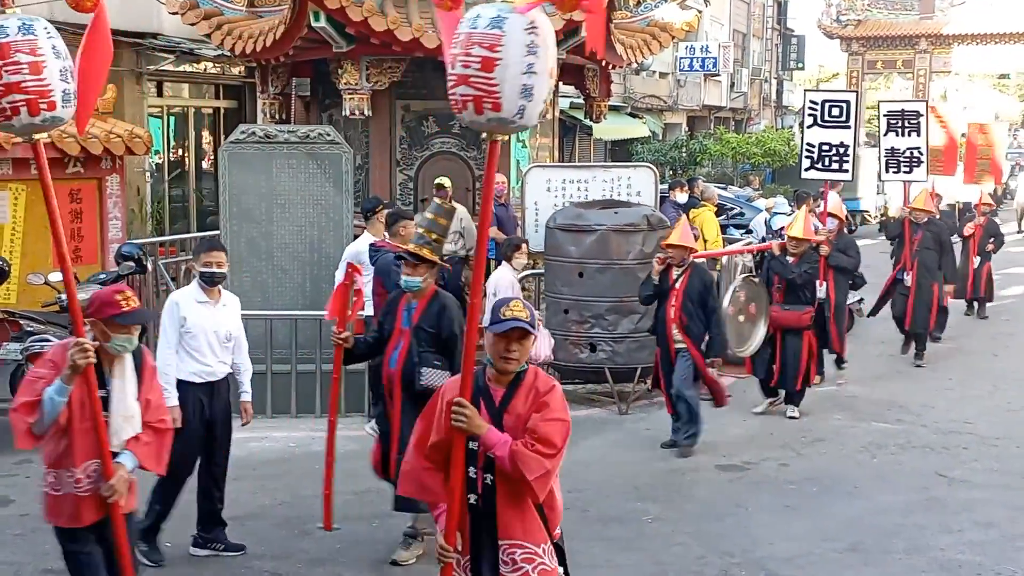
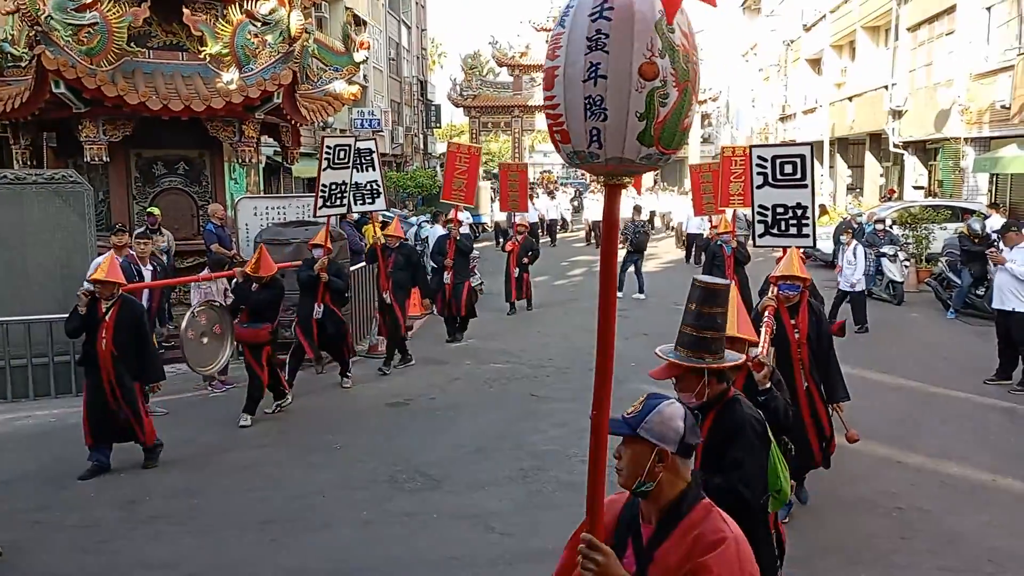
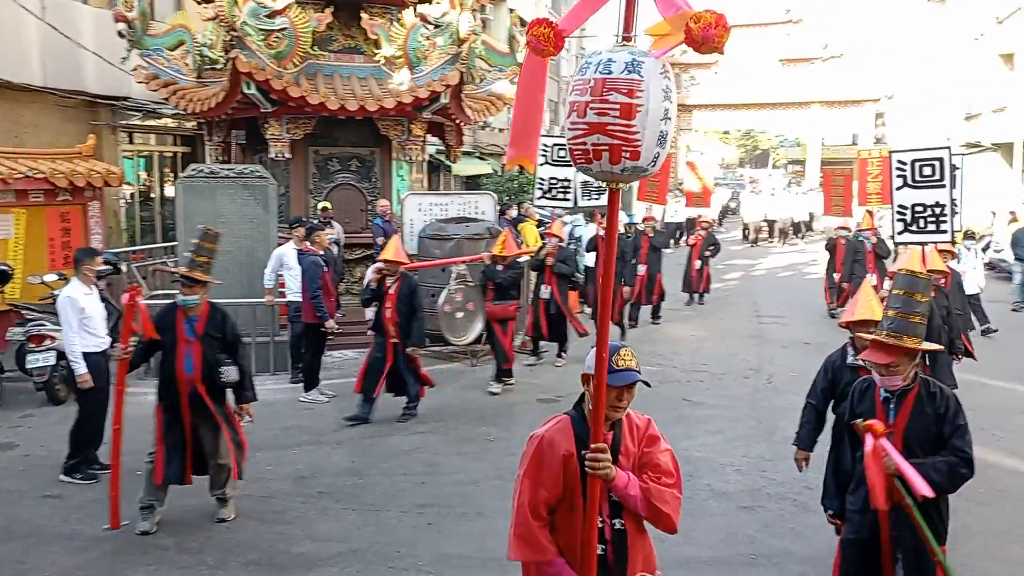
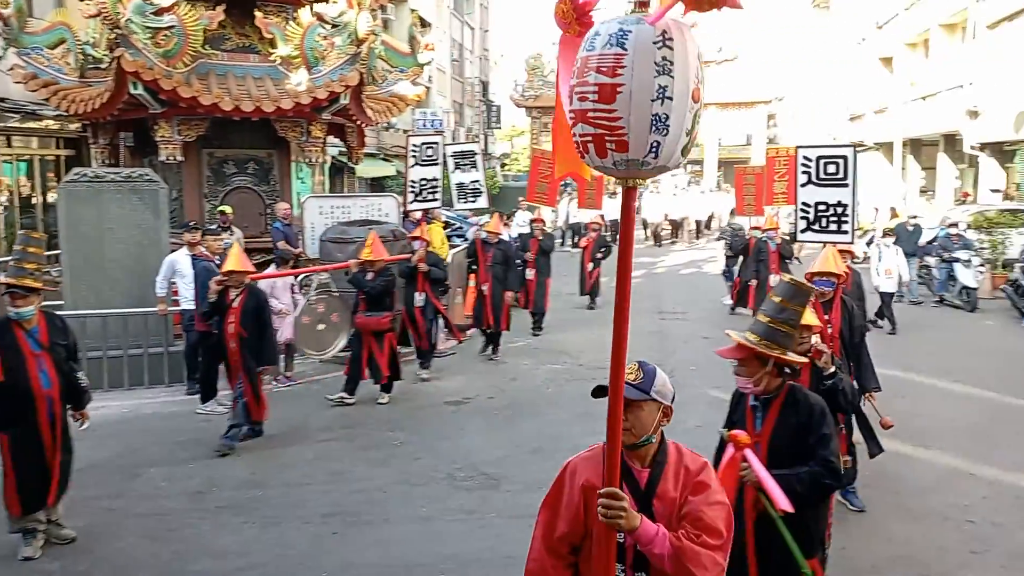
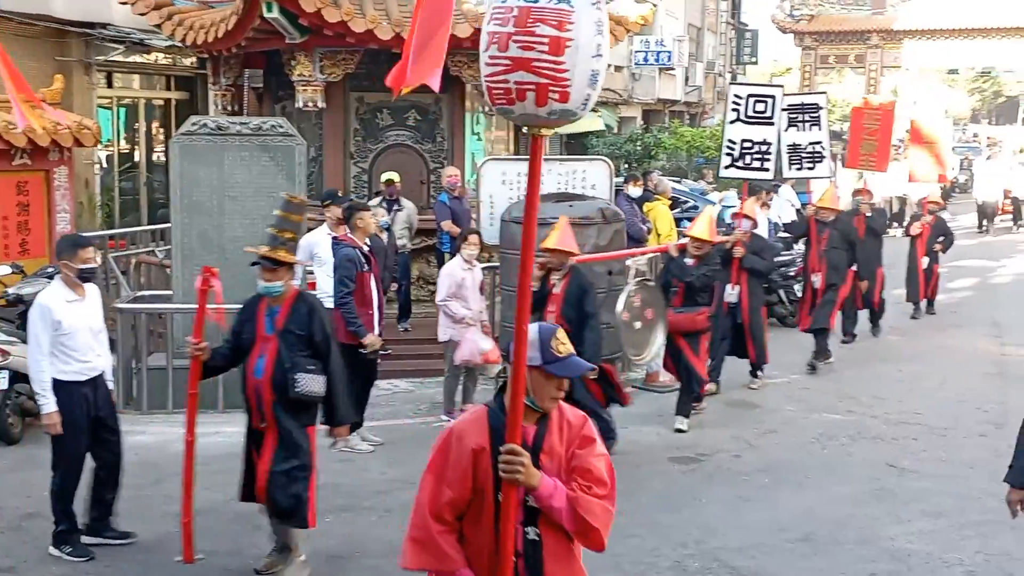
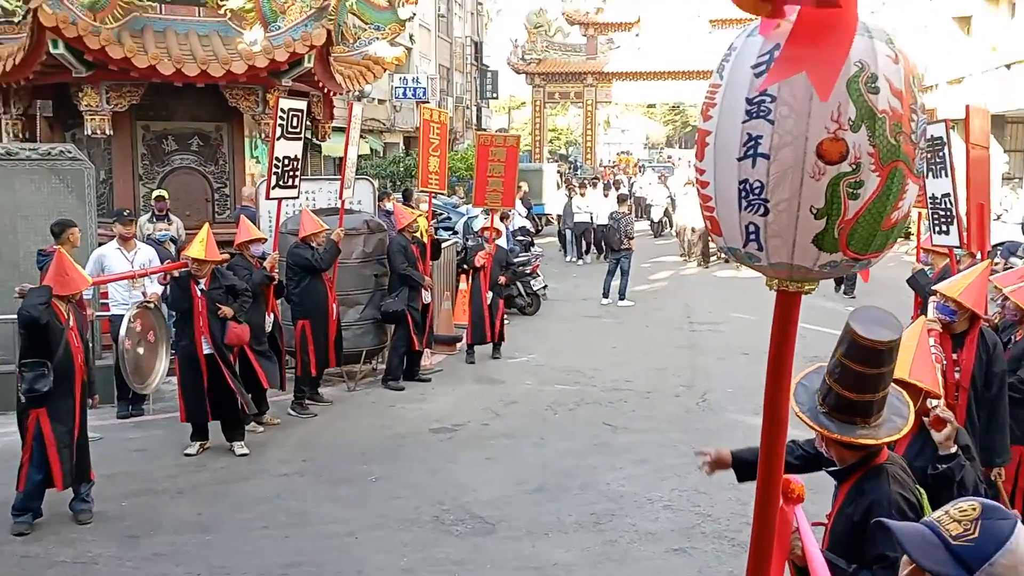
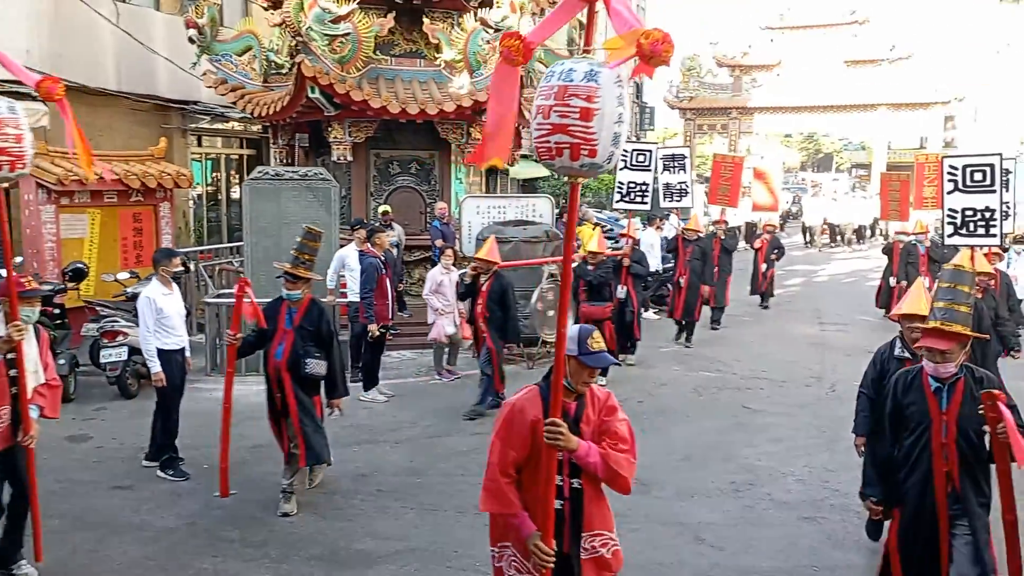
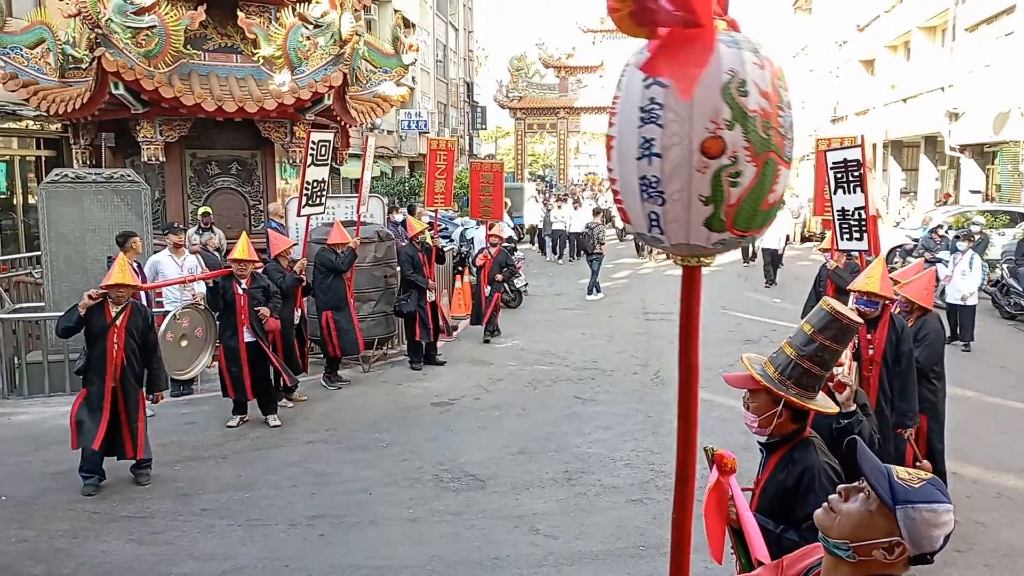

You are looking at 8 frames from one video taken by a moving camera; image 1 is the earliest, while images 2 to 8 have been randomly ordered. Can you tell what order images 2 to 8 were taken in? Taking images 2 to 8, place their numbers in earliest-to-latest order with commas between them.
5, 7, 3, 4, 2, 8, 6
